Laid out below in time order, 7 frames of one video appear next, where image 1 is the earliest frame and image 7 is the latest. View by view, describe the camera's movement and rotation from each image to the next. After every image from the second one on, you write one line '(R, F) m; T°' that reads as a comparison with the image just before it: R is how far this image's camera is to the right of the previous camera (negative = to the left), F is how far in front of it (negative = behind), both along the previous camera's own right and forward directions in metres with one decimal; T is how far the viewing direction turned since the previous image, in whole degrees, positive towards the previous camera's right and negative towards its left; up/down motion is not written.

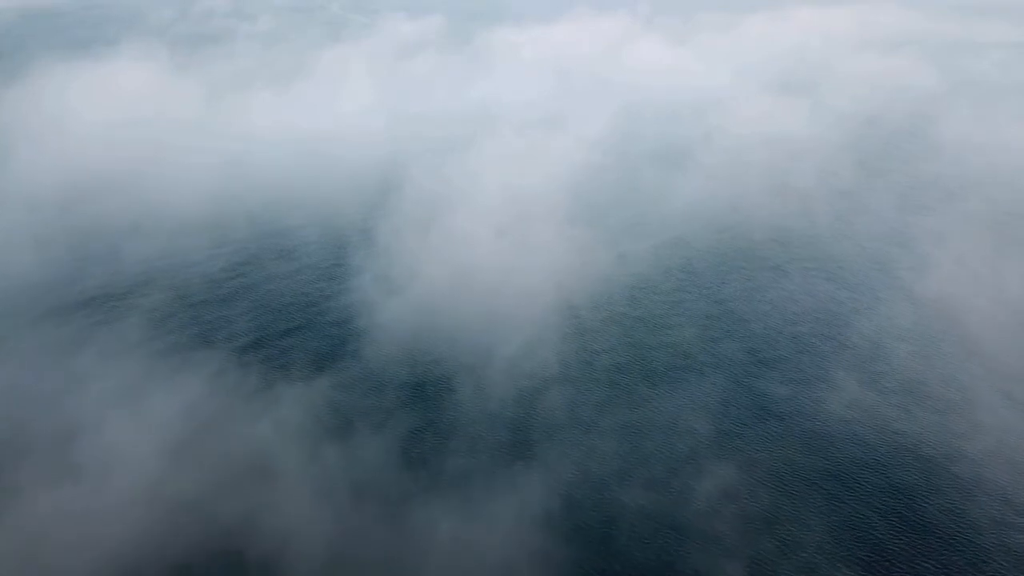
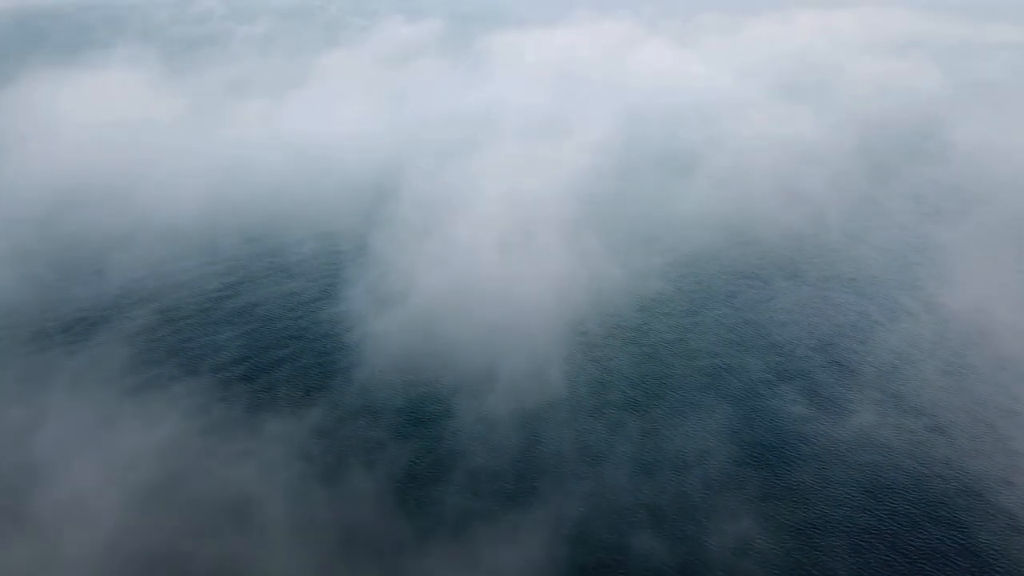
(-0.5, +5.6) m; 0°
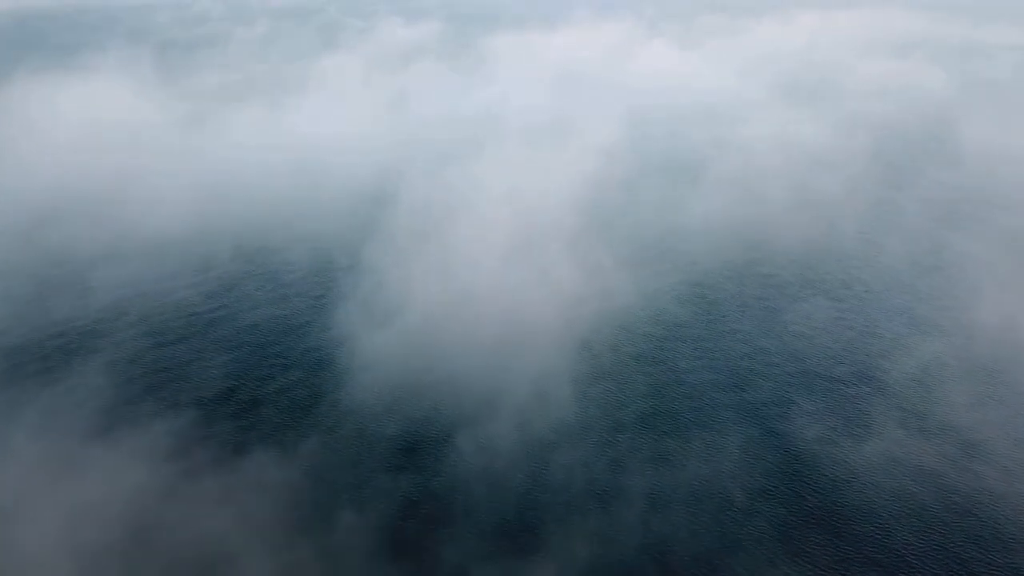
(-0.5, +6.4) m; 0°
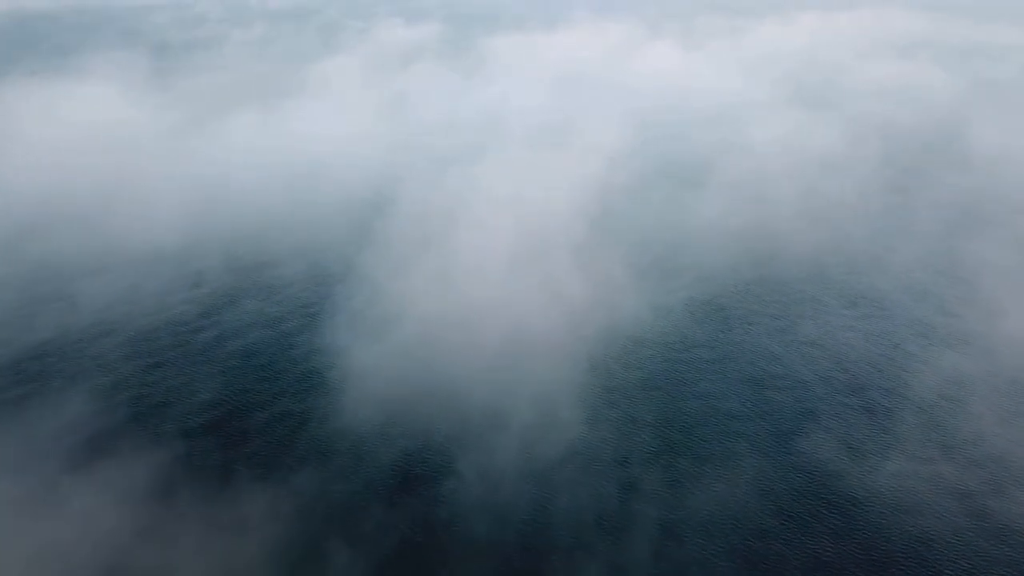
(-0.5, +5.3) m; 0°
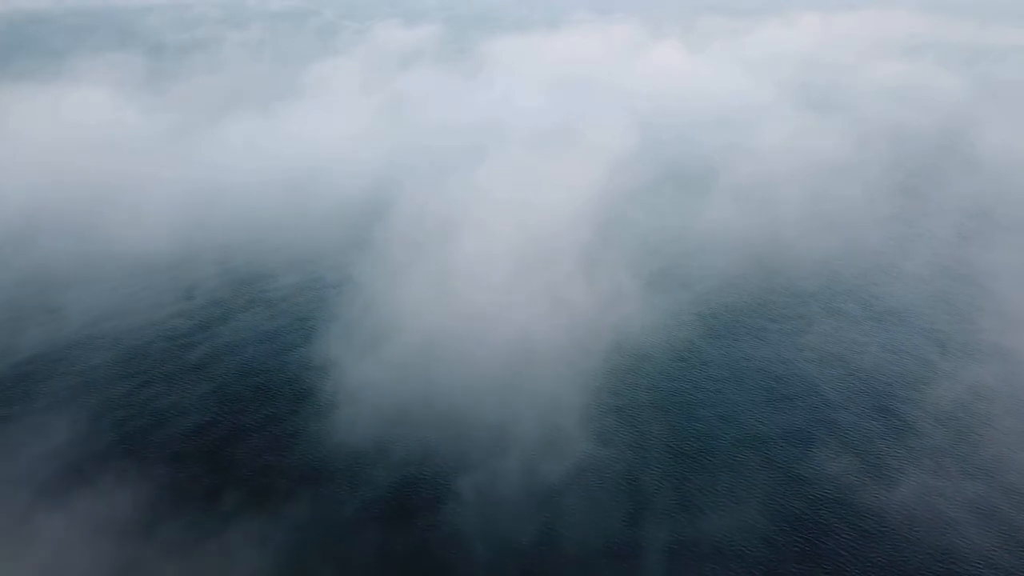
(-0.4, +4.3) m; 0°
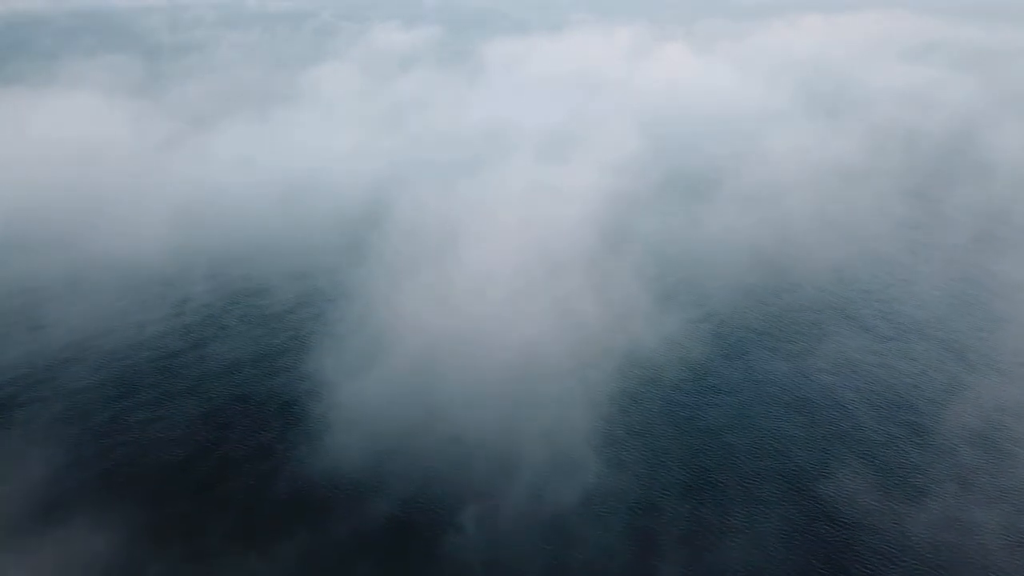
(-0.8, +5.2) m; 0°
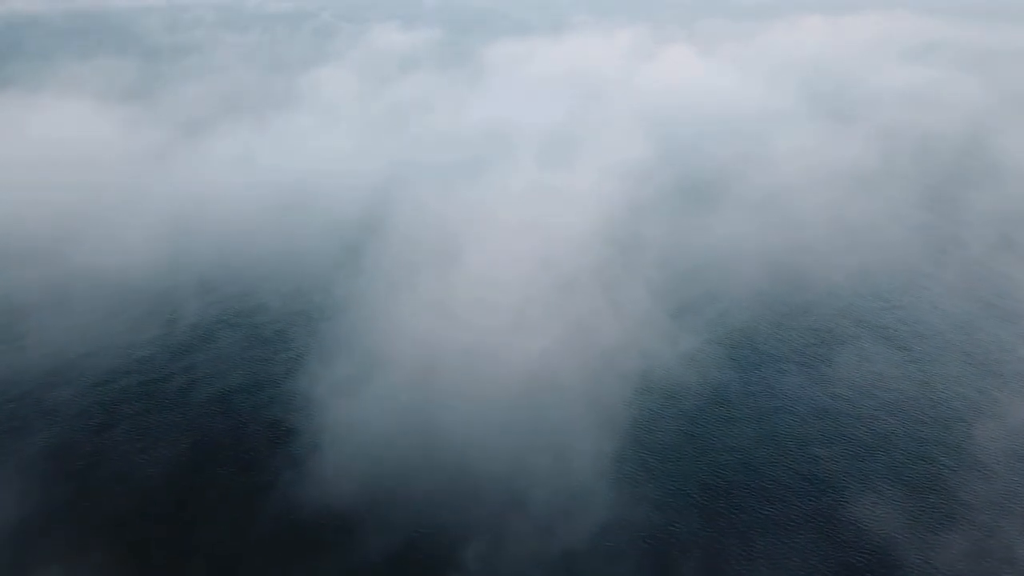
(-1.1, +5.8) m; 0°
